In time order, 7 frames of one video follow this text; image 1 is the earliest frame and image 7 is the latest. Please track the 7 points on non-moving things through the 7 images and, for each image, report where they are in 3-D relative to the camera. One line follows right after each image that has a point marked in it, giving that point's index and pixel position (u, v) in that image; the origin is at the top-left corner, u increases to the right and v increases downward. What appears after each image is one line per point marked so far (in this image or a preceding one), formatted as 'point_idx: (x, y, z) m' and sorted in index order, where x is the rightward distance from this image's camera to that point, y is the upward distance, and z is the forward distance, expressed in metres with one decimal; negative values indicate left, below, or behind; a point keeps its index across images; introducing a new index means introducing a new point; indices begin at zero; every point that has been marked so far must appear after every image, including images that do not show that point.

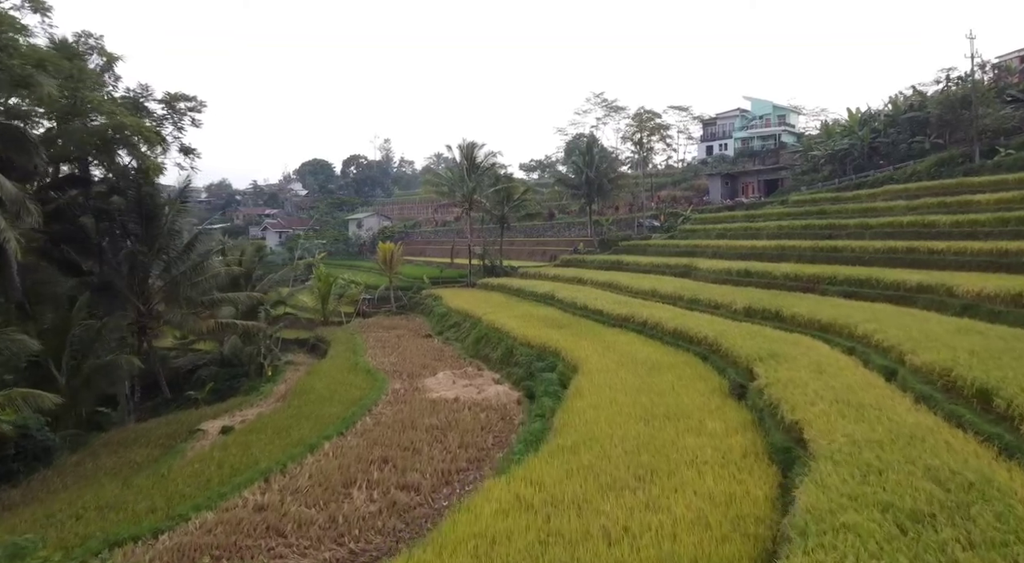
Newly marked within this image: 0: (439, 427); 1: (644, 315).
0: (-1.2, -2.4, +10.1) m
1: (+2.9, -0.8, +13.7) m
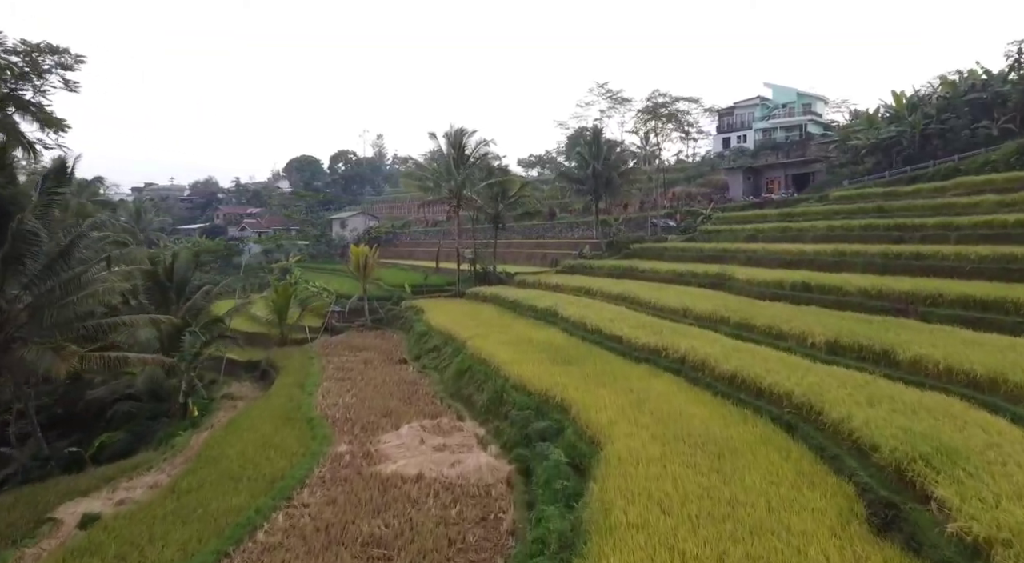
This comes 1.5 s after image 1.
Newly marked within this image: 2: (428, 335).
0: (-1.3, -2.7, +6.4) m
1: (+2.7, -1.1, +10.1) m
2: (-2.3, -1.4, +16.5) m
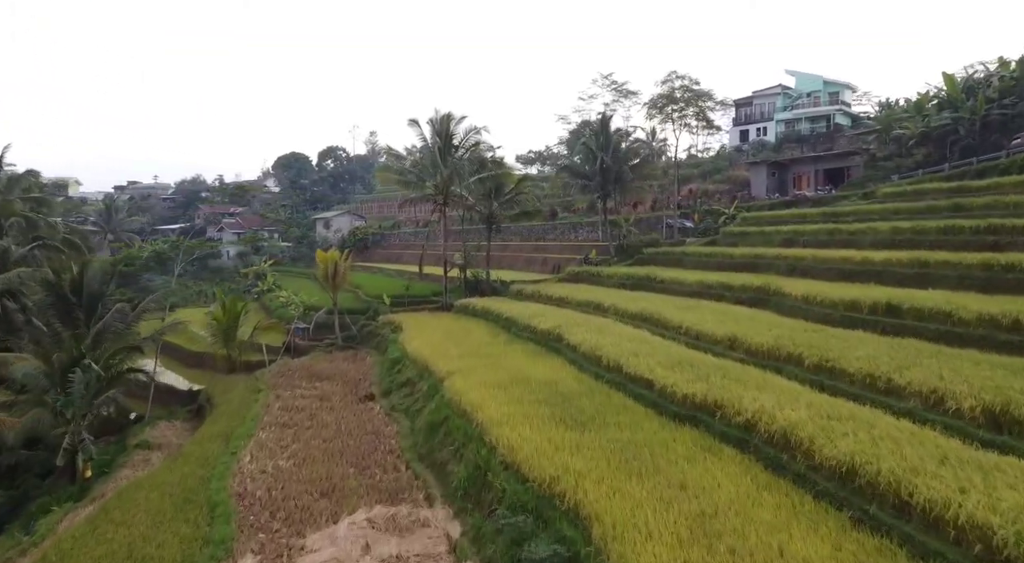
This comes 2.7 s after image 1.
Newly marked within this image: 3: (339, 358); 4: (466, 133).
0: (-1.5, -3.0, +3.3) m
1: (+2.6, -1.4, +6.9) m
2: (-2.4, -1.8, +13.4) m
3: (-4.7, -2.1, +17.0) m
4: (-1.4, +4.7, +19.6) m
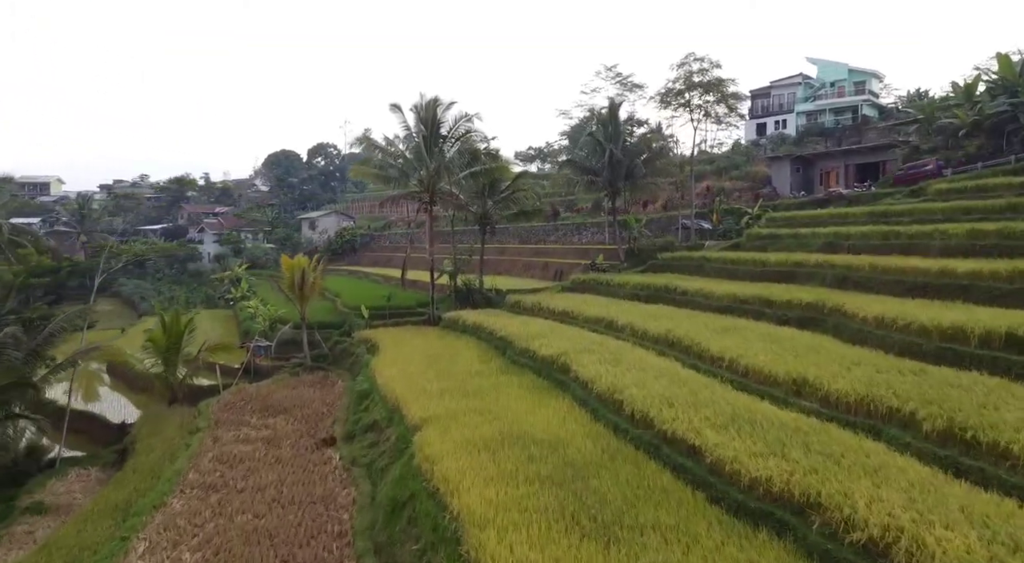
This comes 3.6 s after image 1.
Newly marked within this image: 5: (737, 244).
0: (-1.6, -3.3, +0.8) m
1: (+2.5, -1.7, +4.4) m
2: (-2.5, -2.0, +10.9) m
3: (-4.8, -2.4, +14.5) m
4: (-1.5, +4.4, +17.1) m
5: (+6.8, +1.1, +18.7) m
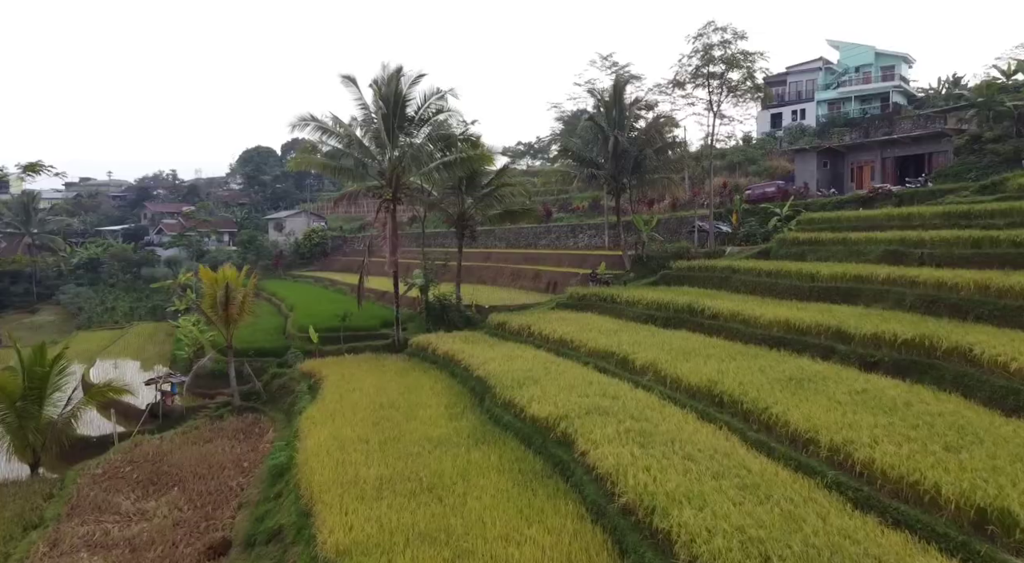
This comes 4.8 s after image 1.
0: (-1.7, -3.7, -2.5) m
1: (+2.4, -2.0, +1.2) m
2: (-2.8, -2.4, +7.6) m
3: (-5.2, -2.7, +11.1) m
4: (-1.9, +4.1, +13.8) m
5: (+6.4, +0.8, +15.6) m
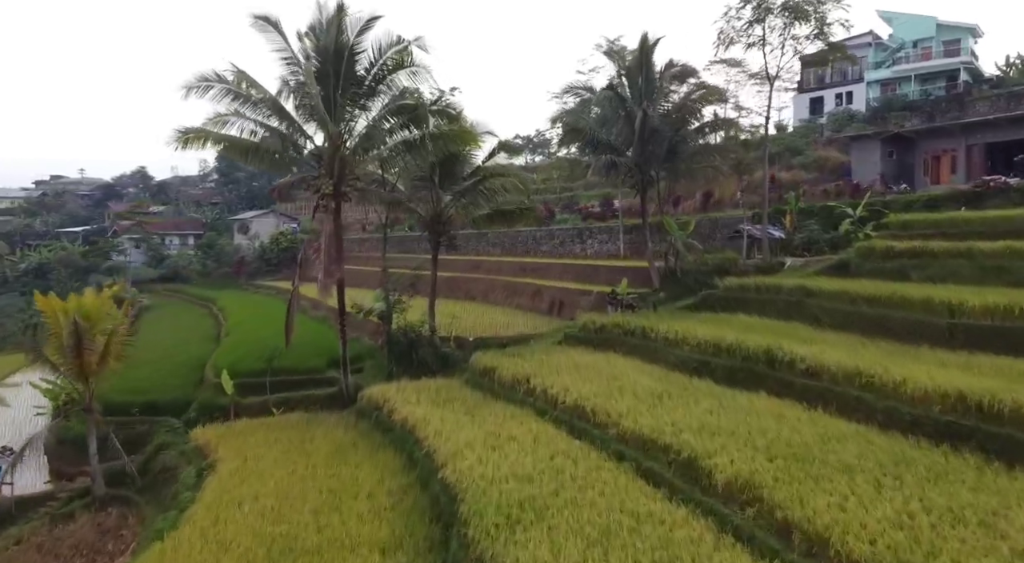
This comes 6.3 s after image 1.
0: (-1.8, -4.1, -6.5) m
1: (+2.2, -2.5, -2.8) m
2: (-2.9, -2.8, +3.6) m
3: (-5.3, -3.2, +7.2) m
4: (-2.1, +3.6, +9.8) m
5: (+6.2, +0.3, +11.6) m
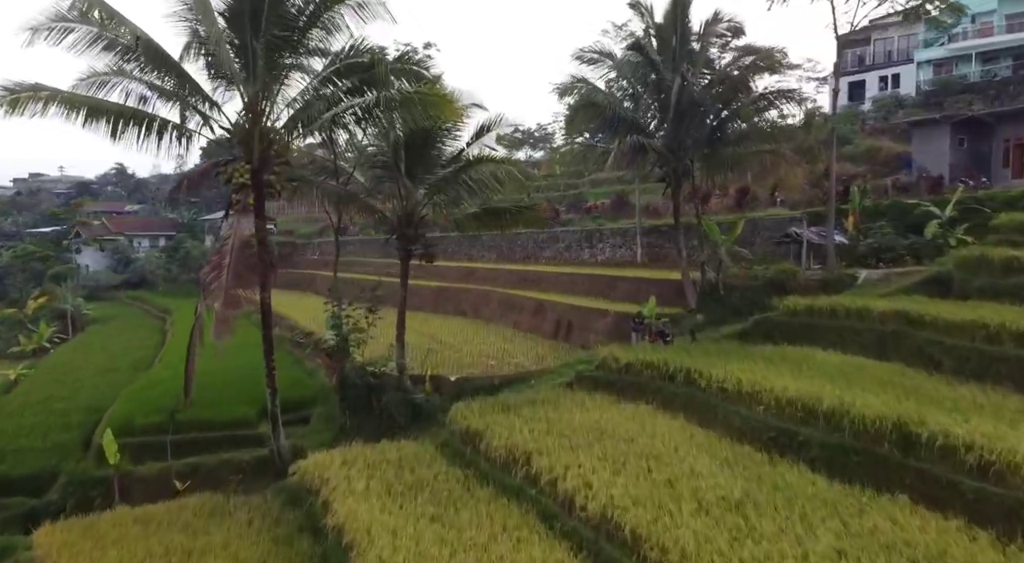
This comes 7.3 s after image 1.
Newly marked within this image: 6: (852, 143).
0: (-1.8, -4.4, -9.3) m
1: (+2.2, -2.8, -5.6) m
2: (-2.9, -3.1, +0.8) m
3: (-5.4, -3.5, +4.3) m
4: (-2.1, +3.3, +7.0) m
5: (+6.2, 0.0, +8.8) m
6: (+9.3, +3.8, +16.8) m
